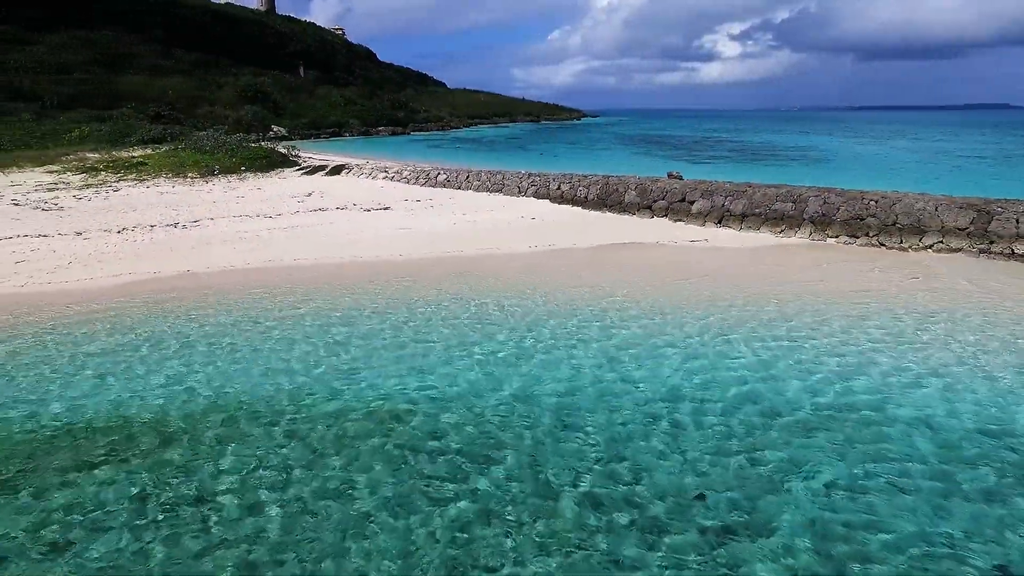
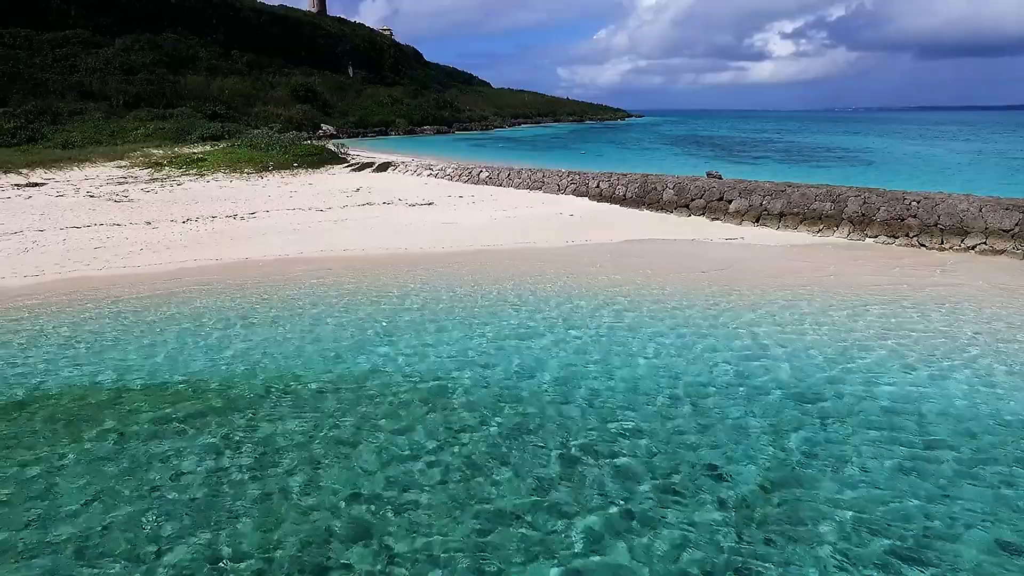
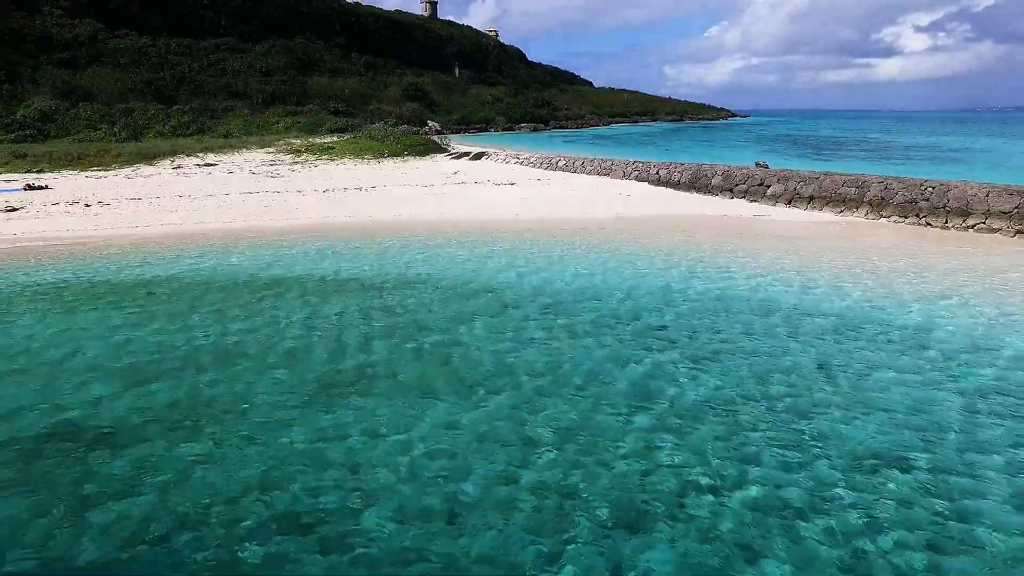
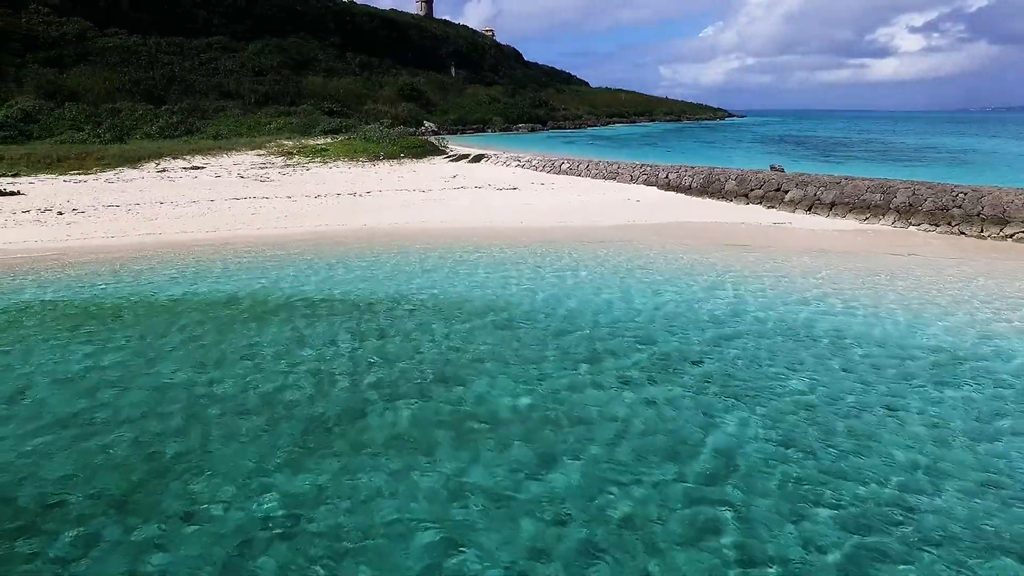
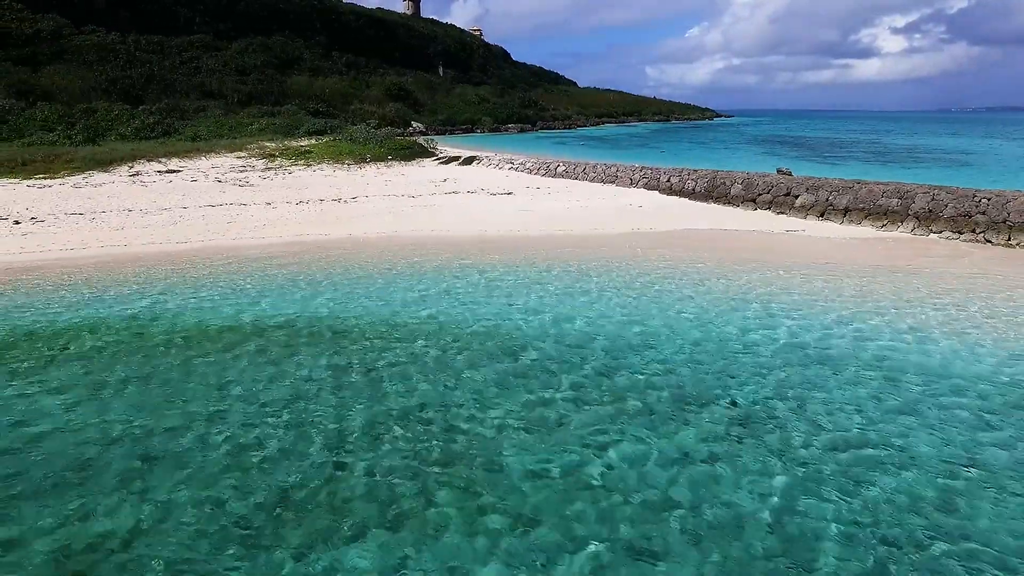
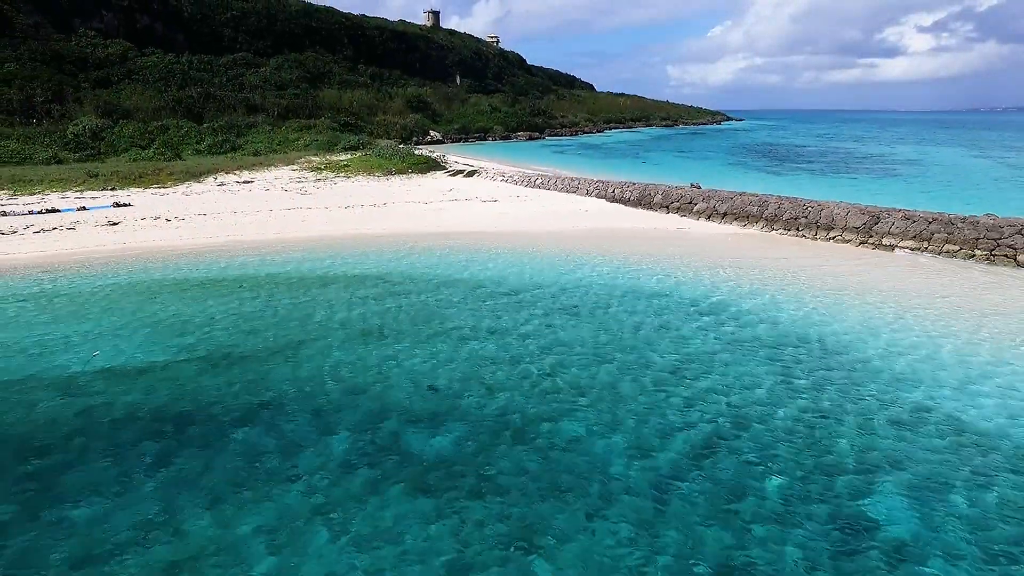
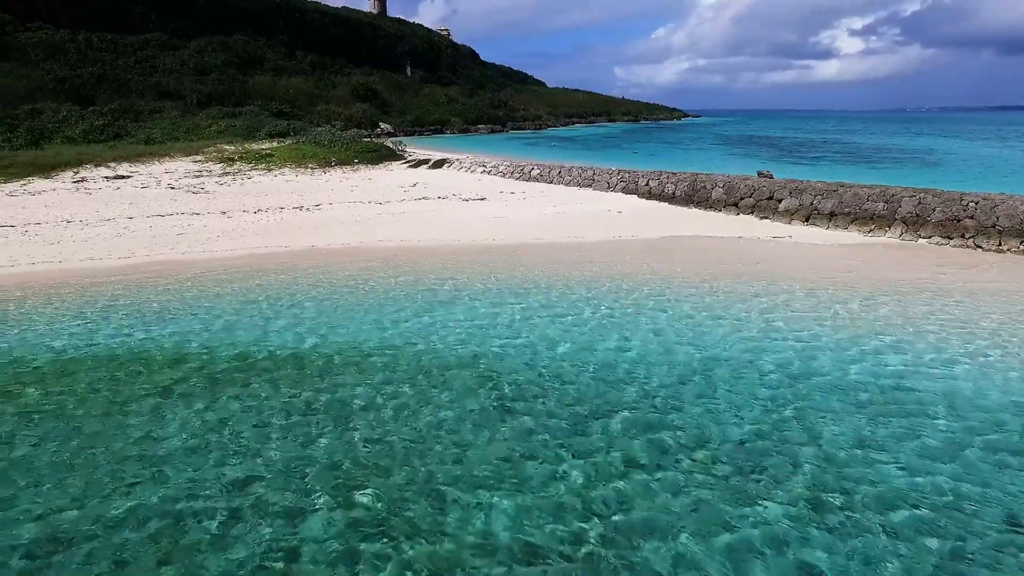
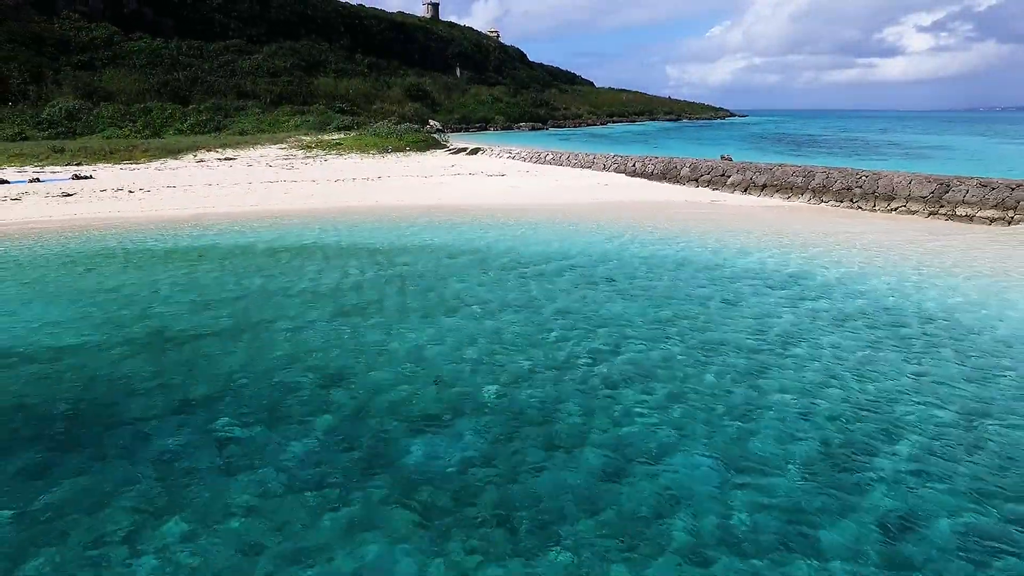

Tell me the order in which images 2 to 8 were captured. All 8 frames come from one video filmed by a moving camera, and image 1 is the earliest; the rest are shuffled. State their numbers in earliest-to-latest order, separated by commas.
2, 7, 5, 4, 3, 8, 6
